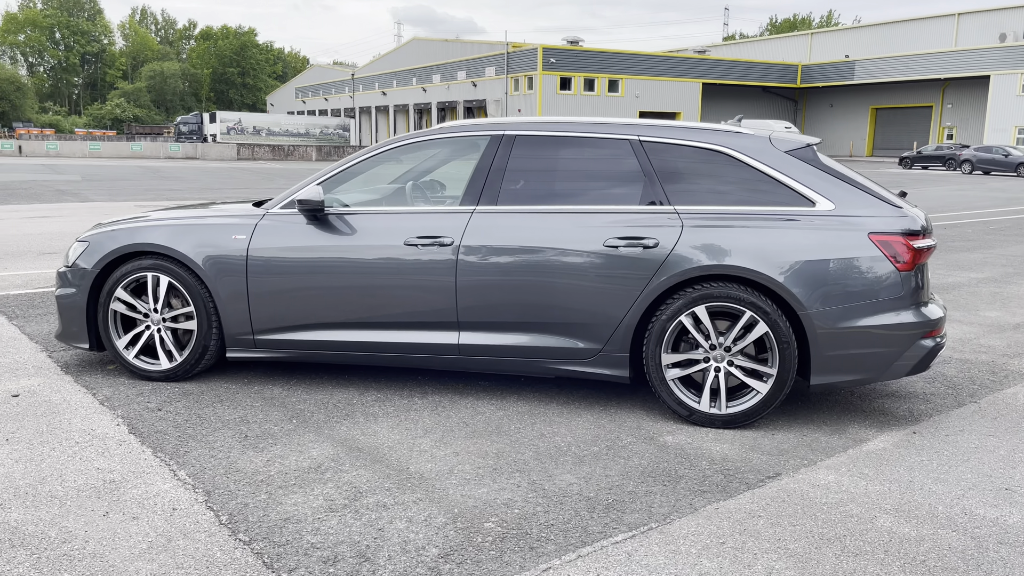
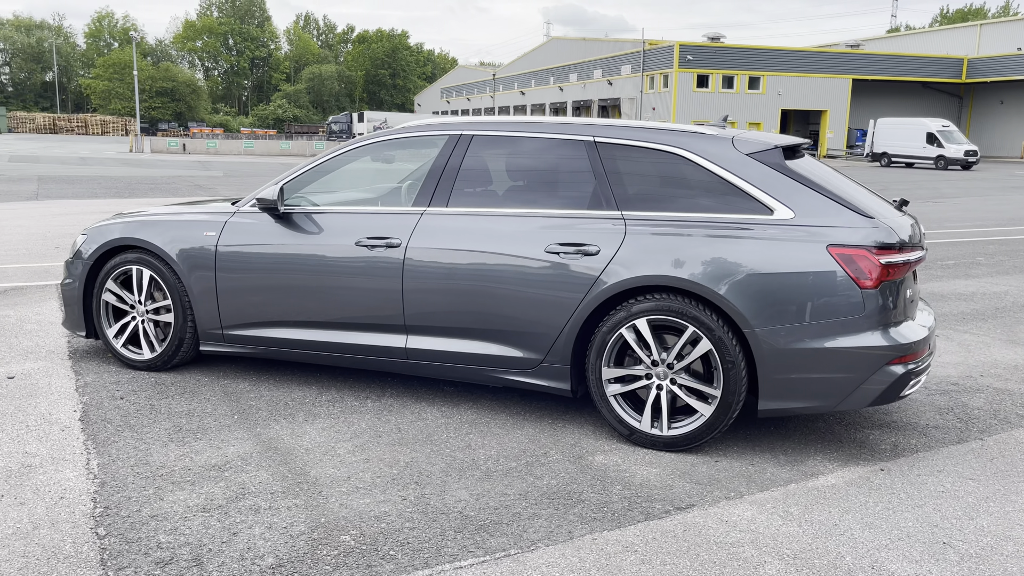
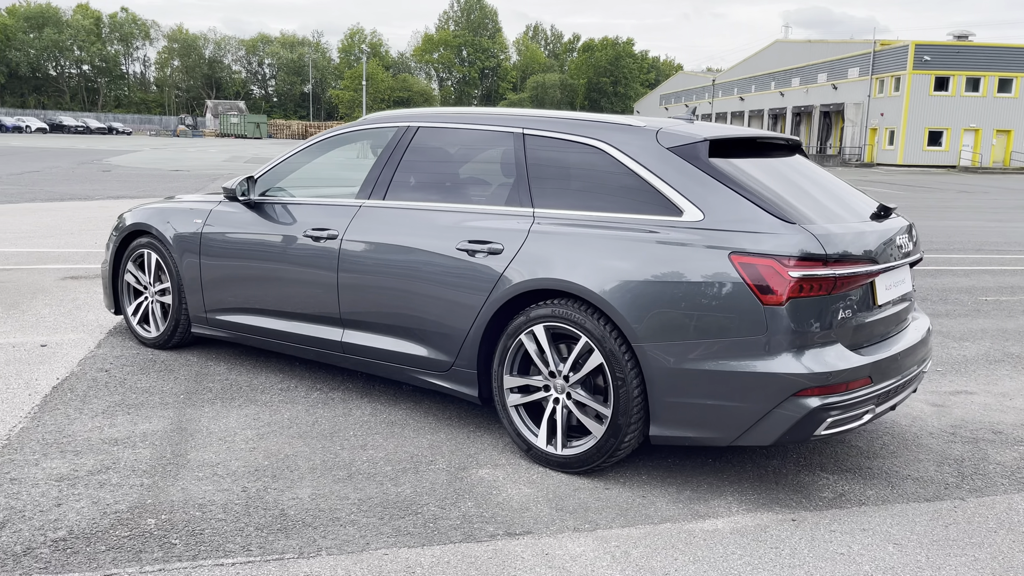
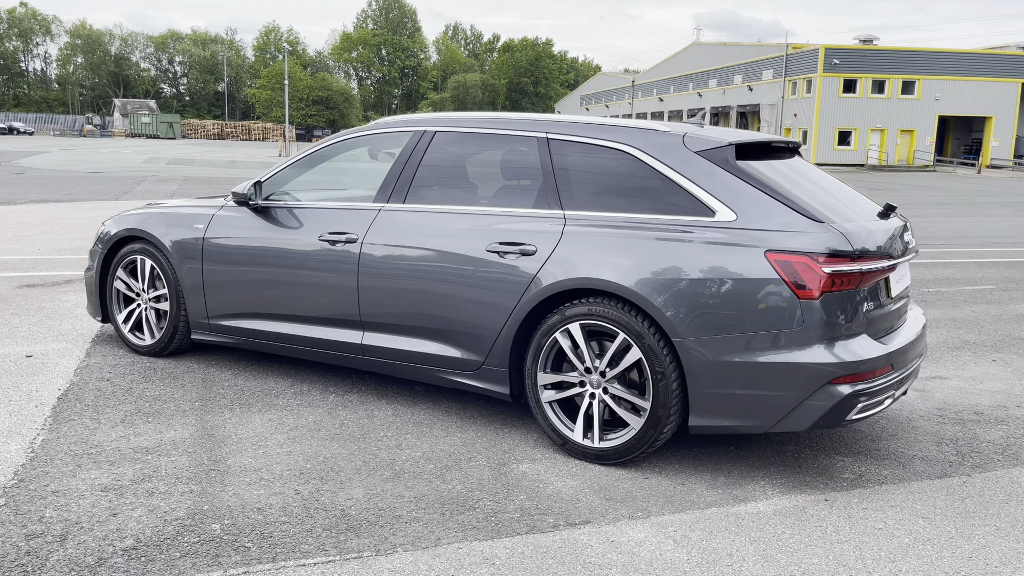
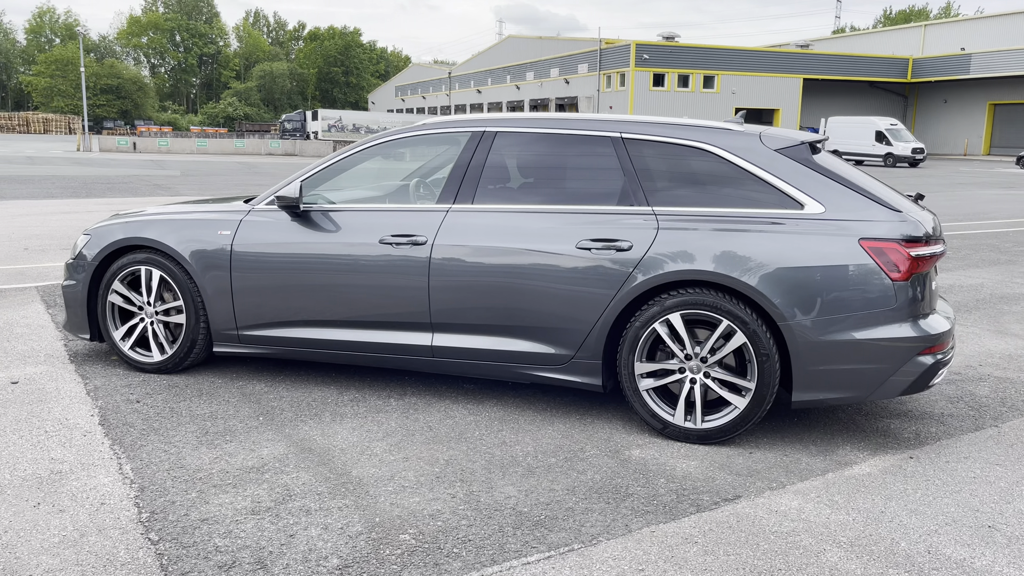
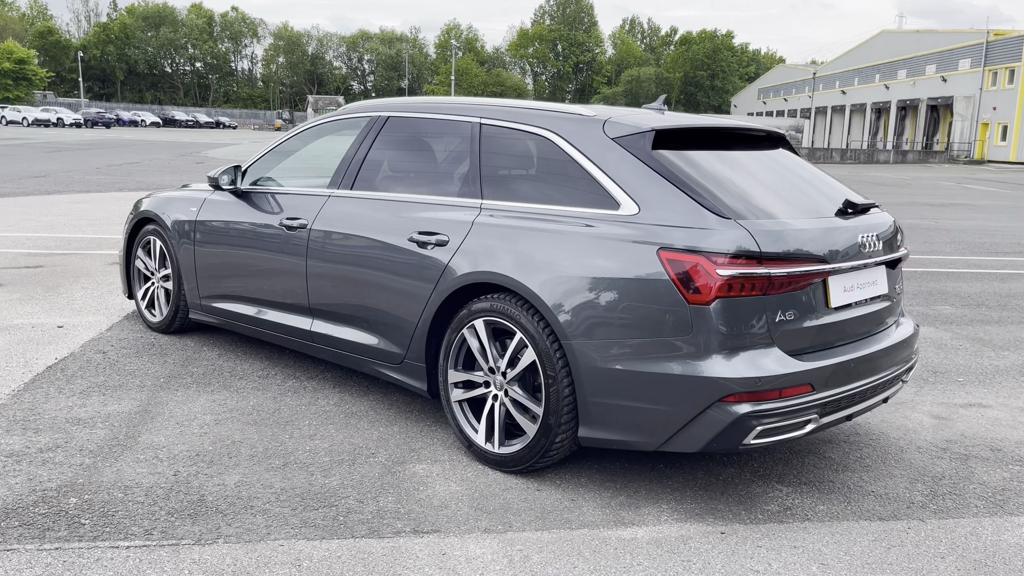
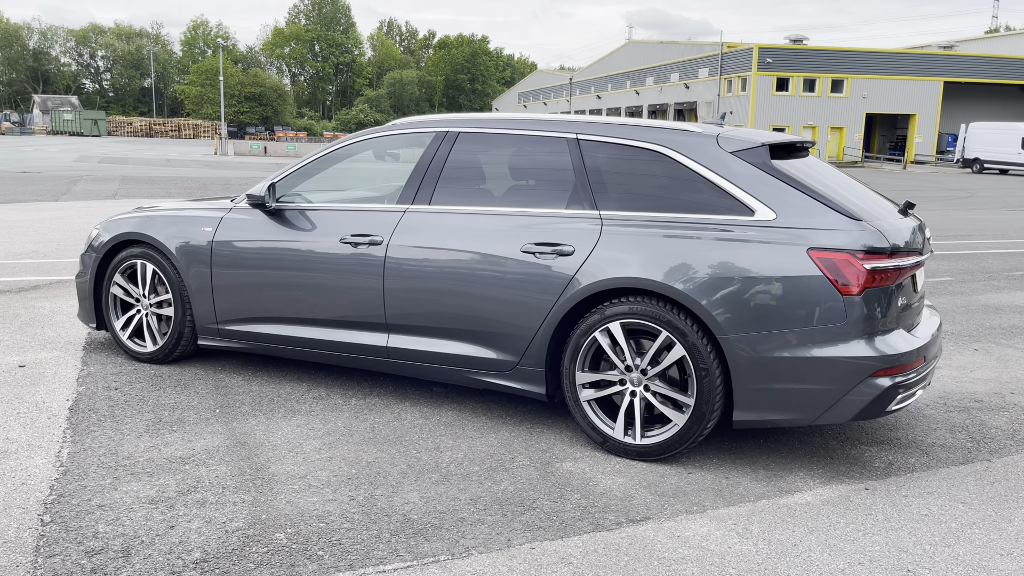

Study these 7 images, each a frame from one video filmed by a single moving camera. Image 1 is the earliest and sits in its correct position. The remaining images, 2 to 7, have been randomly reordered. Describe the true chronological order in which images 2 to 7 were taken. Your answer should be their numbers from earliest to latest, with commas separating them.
5, 2, 7, 4, 3, 6
